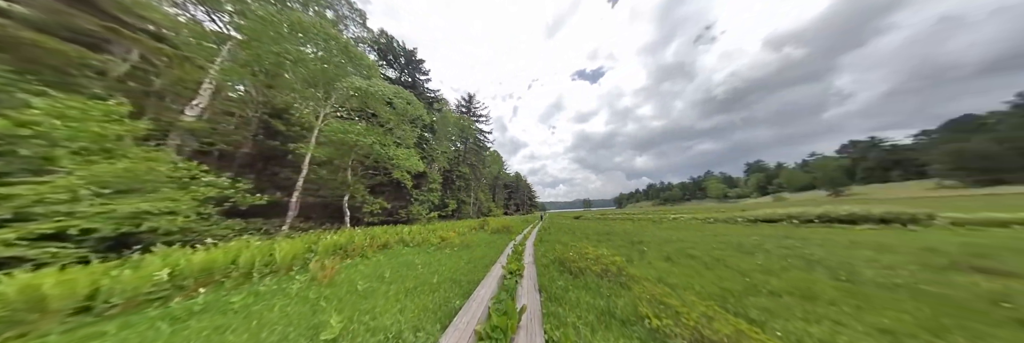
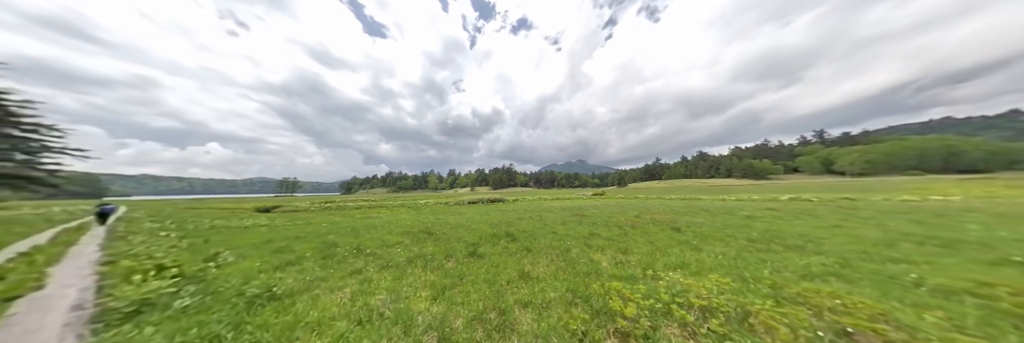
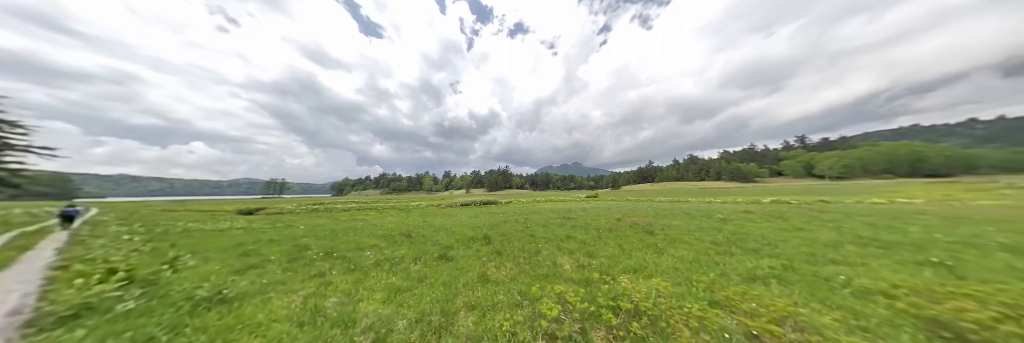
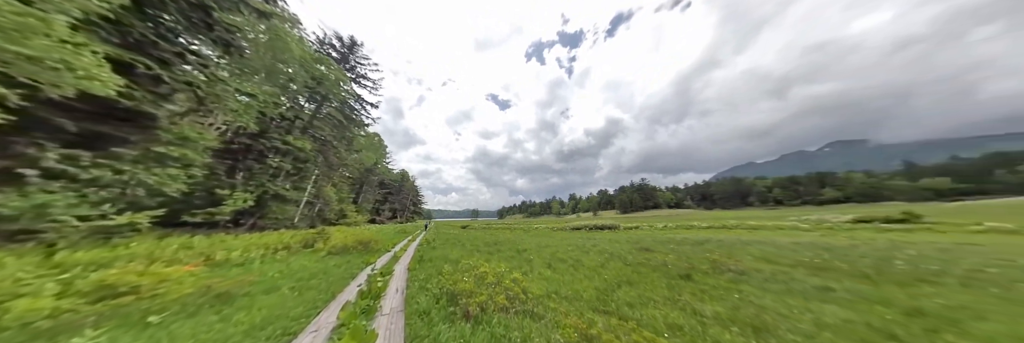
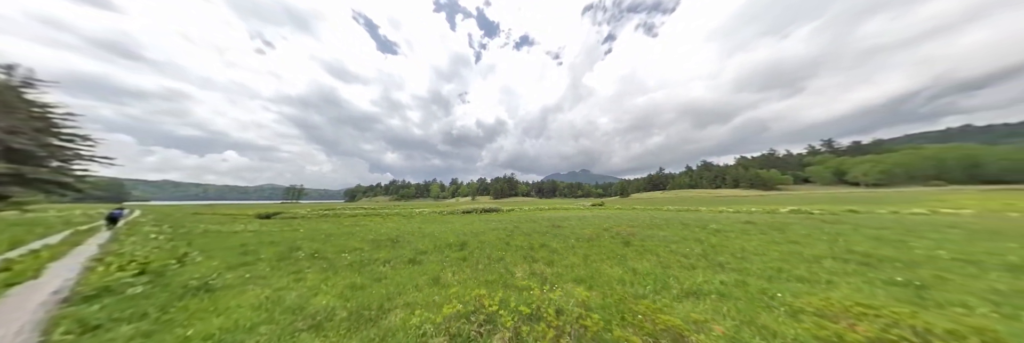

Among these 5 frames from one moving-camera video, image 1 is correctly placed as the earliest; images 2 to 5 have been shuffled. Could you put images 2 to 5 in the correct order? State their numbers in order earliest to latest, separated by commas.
4, 5, 3, 2
